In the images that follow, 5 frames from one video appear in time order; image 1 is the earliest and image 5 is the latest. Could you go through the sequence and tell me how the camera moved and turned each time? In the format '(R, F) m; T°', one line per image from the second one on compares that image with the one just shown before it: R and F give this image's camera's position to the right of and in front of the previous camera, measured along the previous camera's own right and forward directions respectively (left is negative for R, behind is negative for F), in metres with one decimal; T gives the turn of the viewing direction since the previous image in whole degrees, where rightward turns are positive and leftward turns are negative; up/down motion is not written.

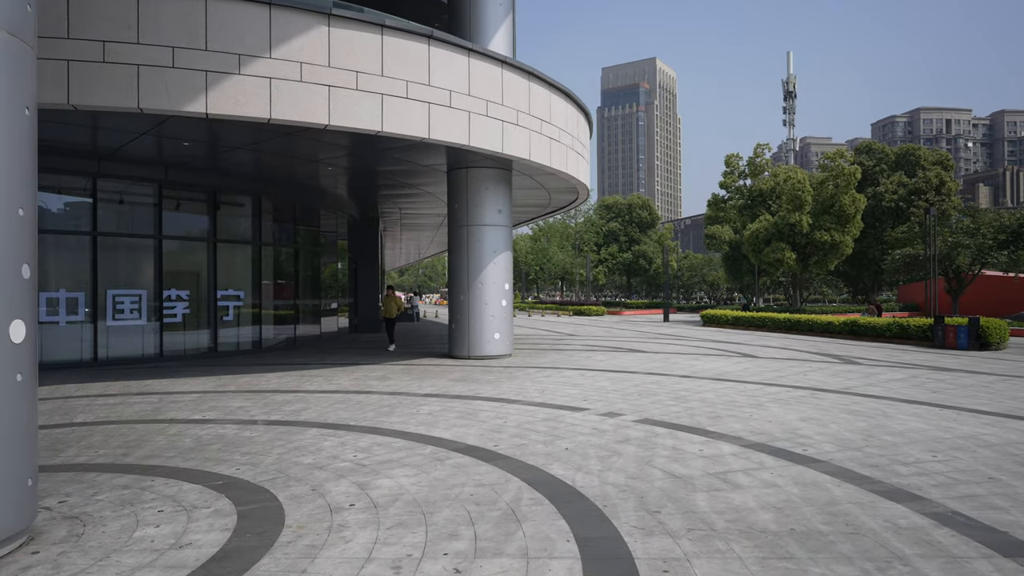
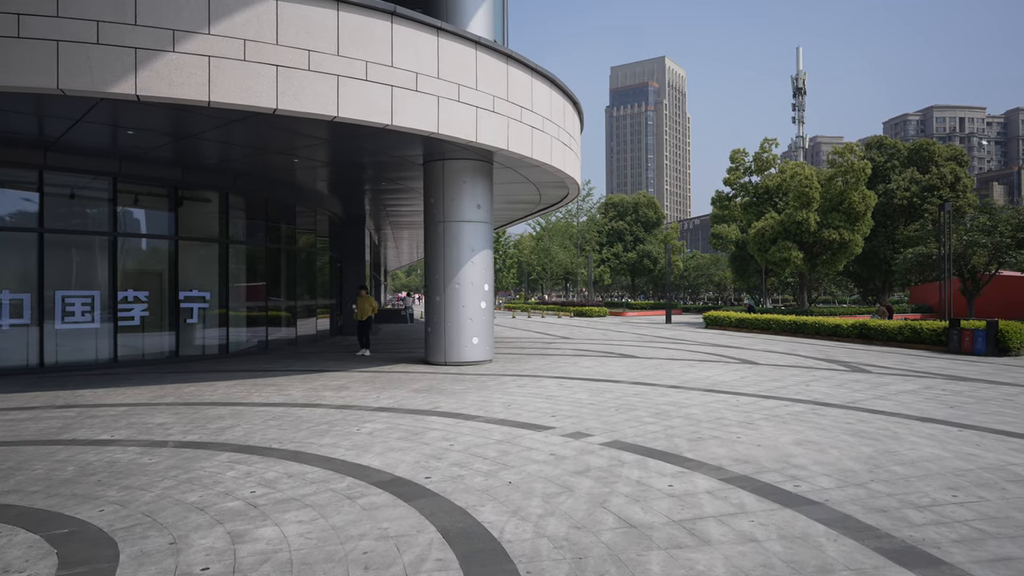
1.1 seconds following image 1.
(+0.6, +1.1) m; -1°
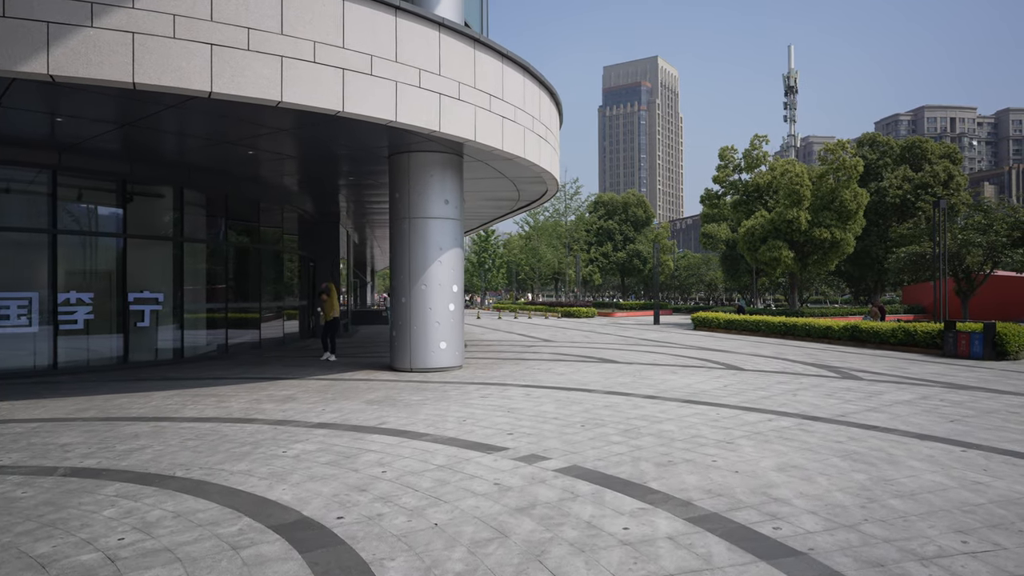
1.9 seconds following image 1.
(+0.5, +0.9) m; +1°
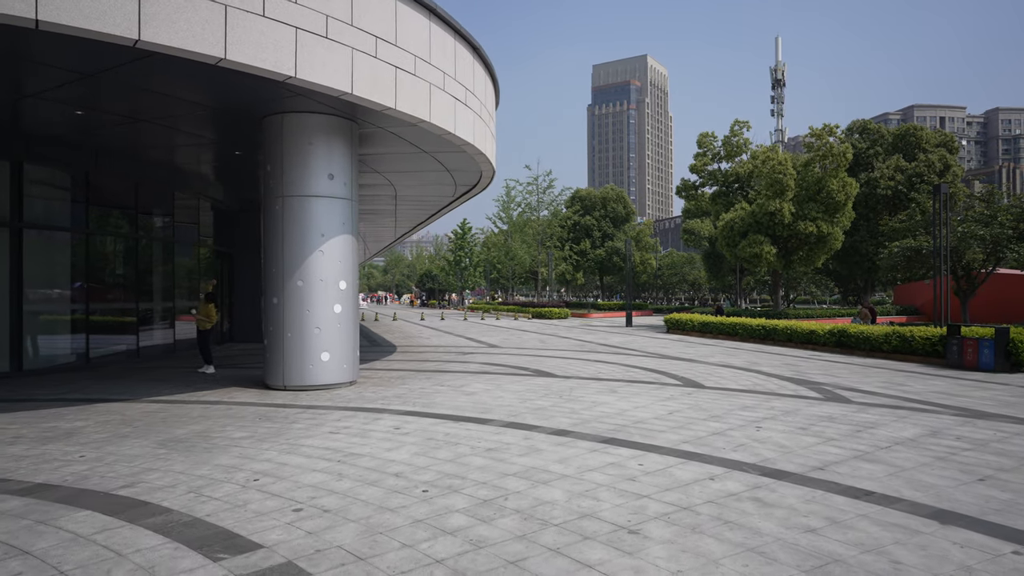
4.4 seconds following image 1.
(+1.4, +2.7) m; +1°
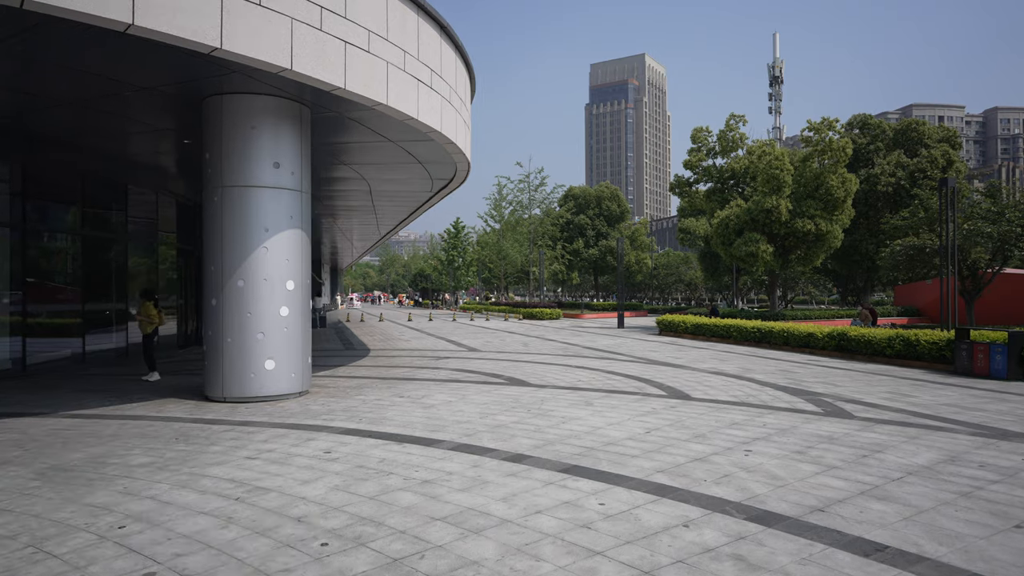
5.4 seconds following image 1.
(+0.5, +1.0) m; 0°
